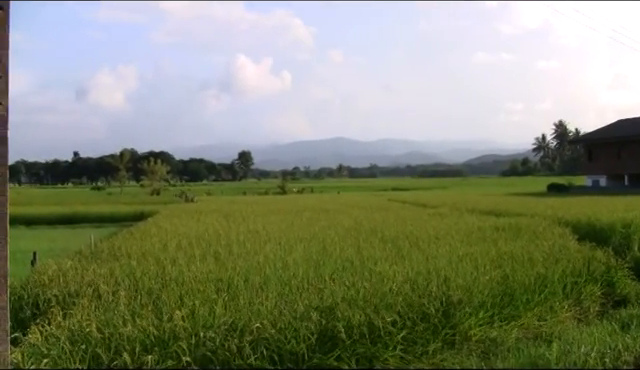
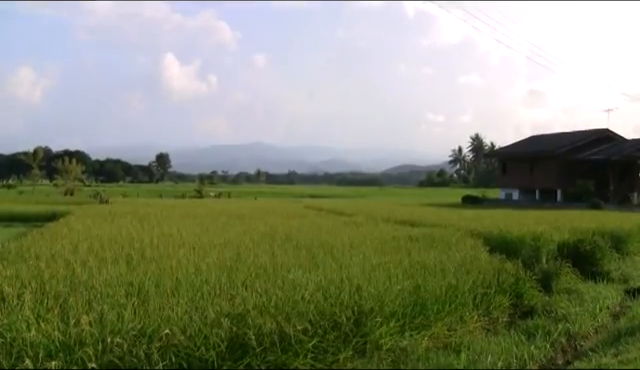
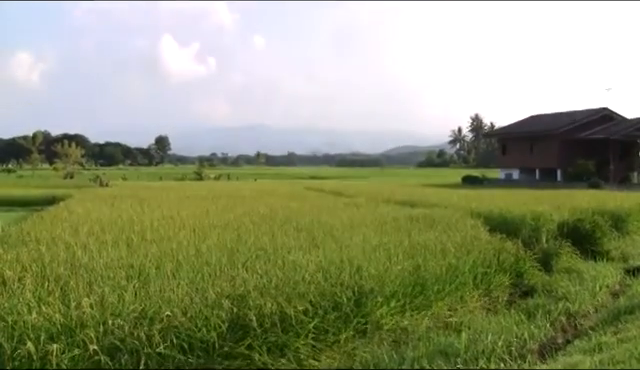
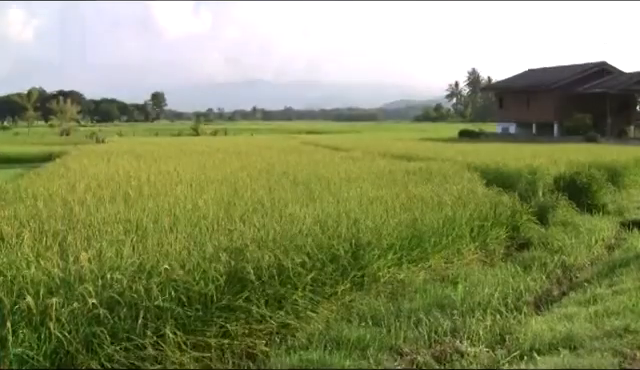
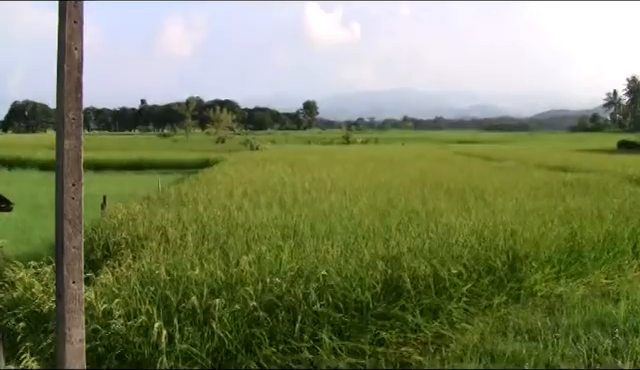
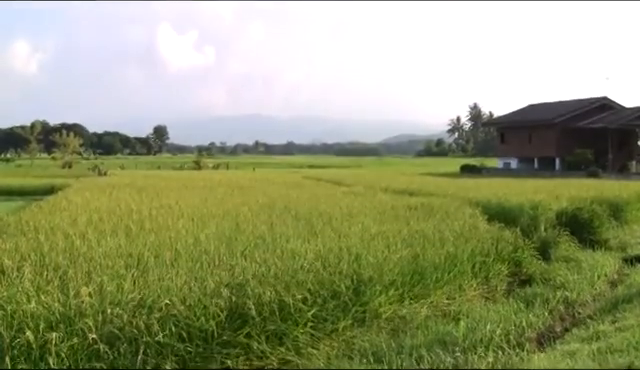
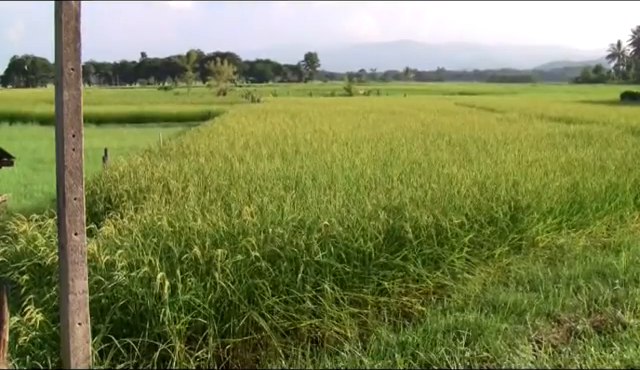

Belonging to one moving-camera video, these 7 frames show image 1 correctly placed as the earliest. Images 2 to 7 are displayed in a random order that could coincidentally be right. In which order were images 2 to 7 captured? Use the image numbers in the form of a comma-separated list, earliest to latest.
5, 7, 4, 6, 3, 2
